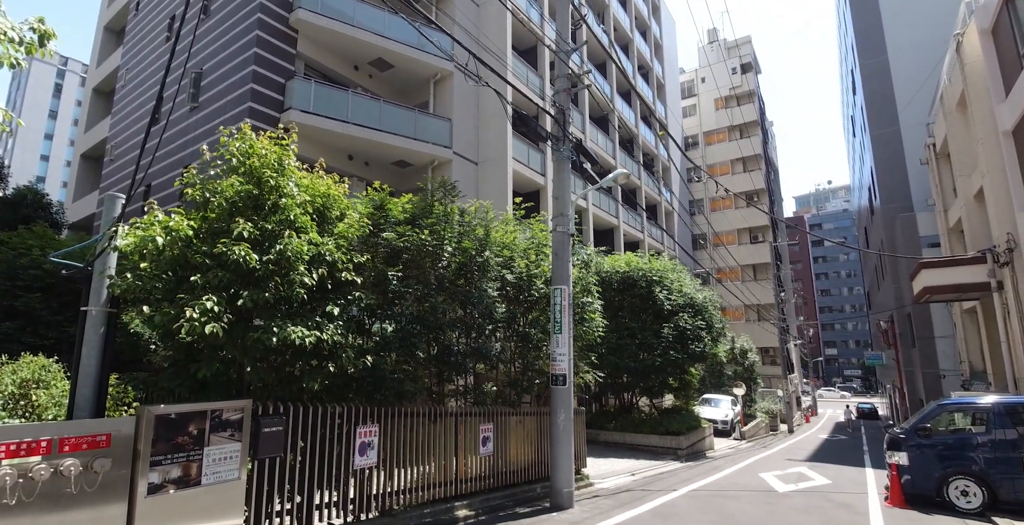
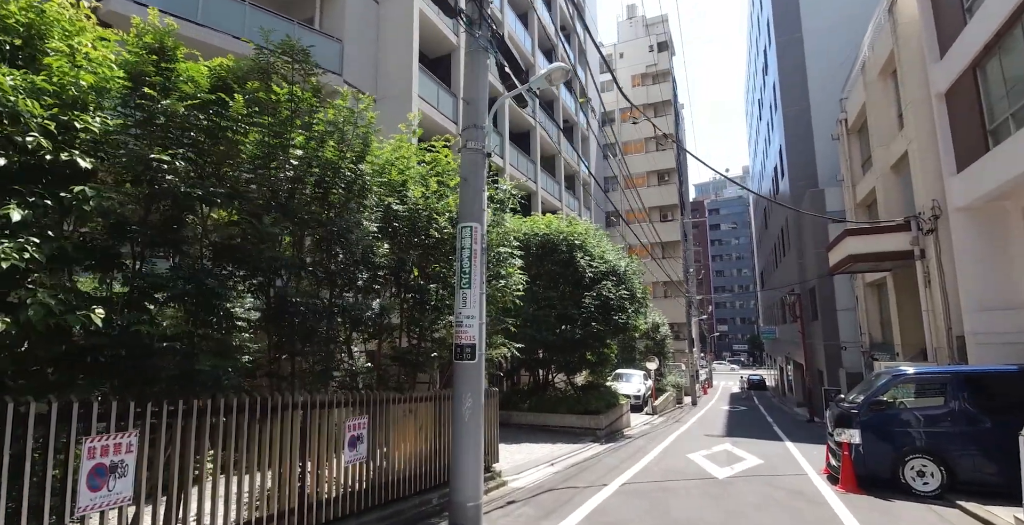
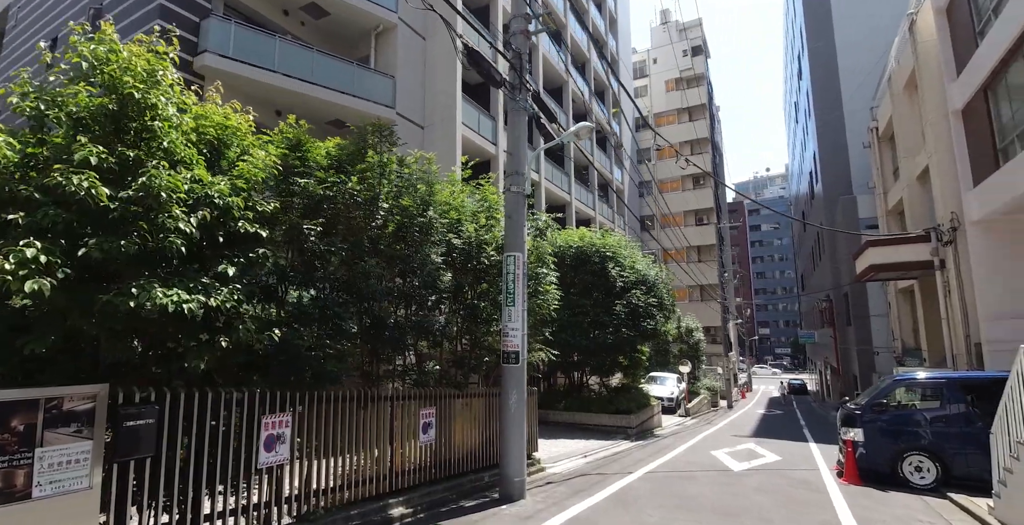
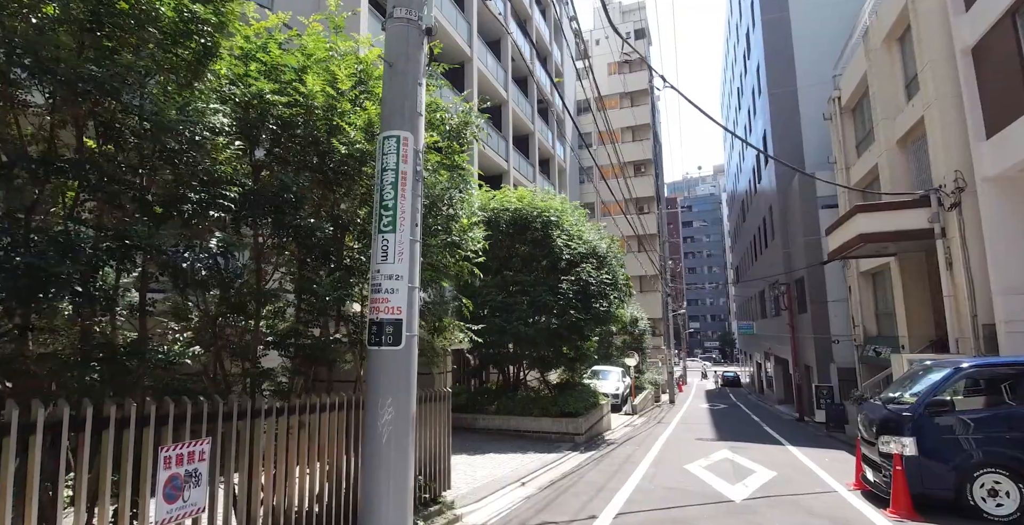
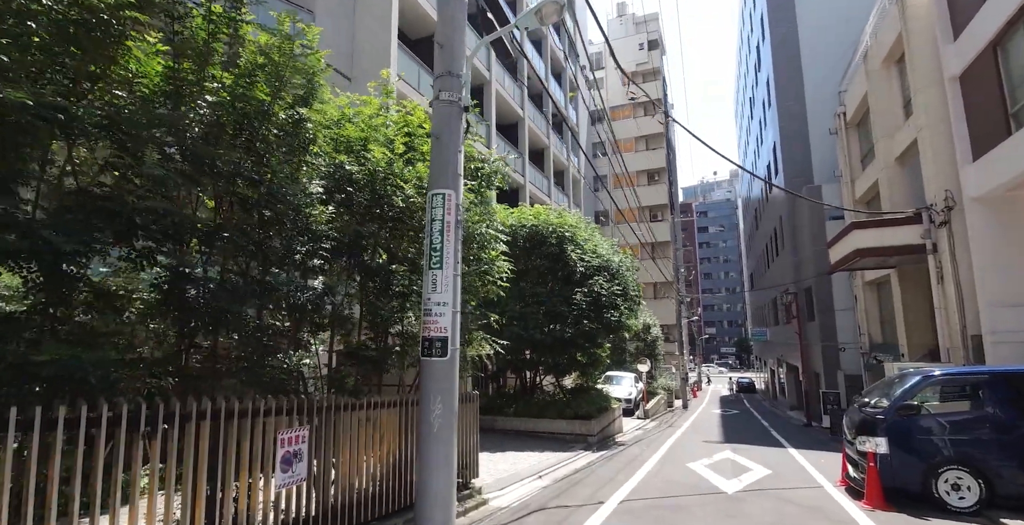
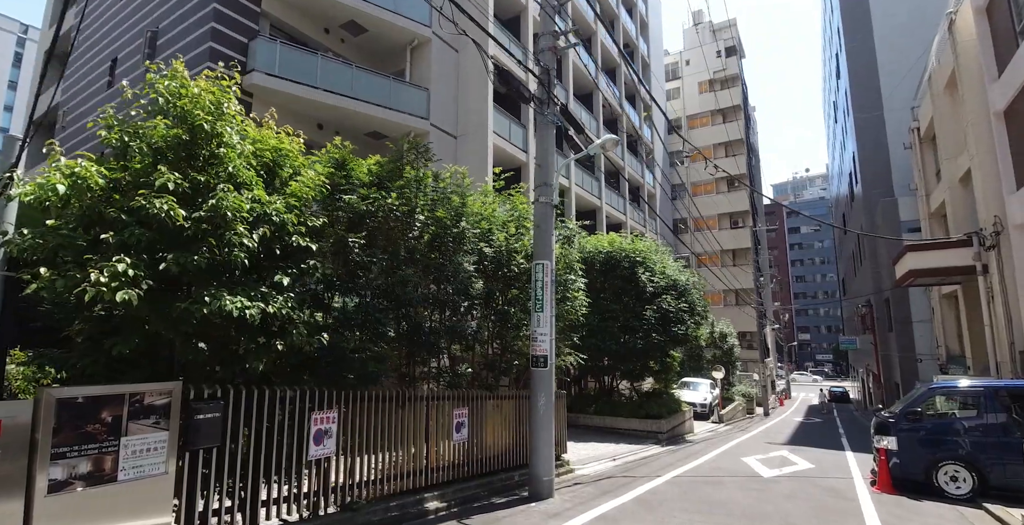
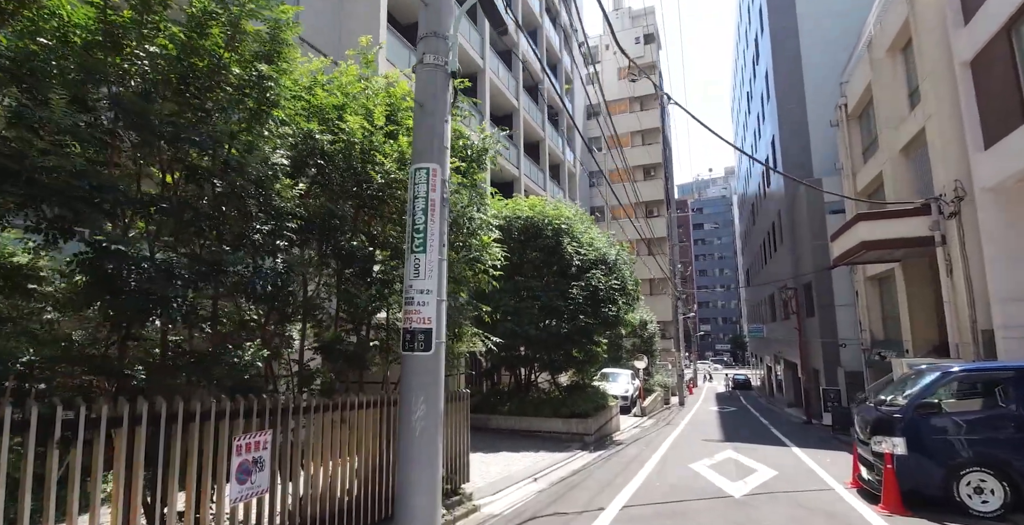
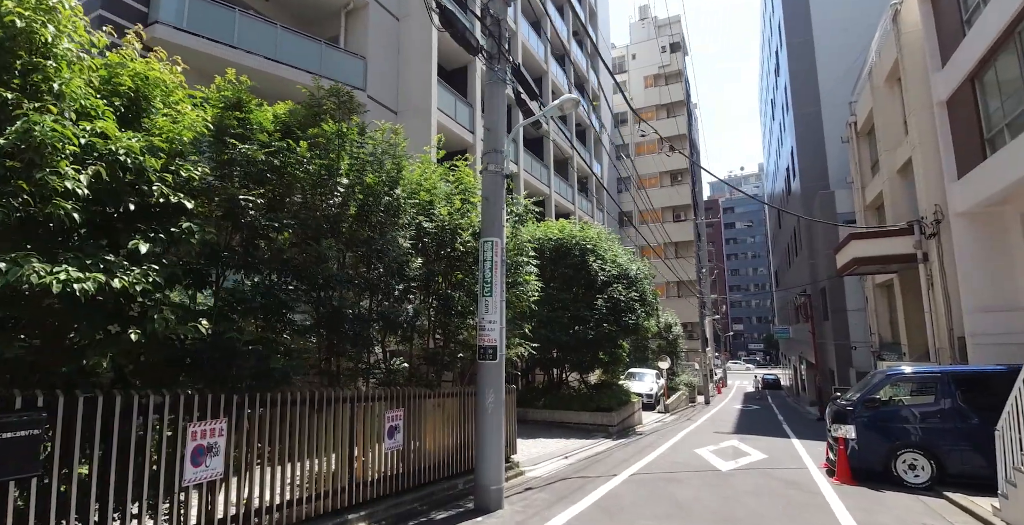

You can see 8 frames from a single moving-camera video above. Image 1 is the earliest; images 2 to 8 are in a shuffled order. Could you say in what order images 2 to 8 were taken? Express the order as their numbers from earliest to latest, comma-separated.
6, 3, 8, 2, 5, 7, 4
